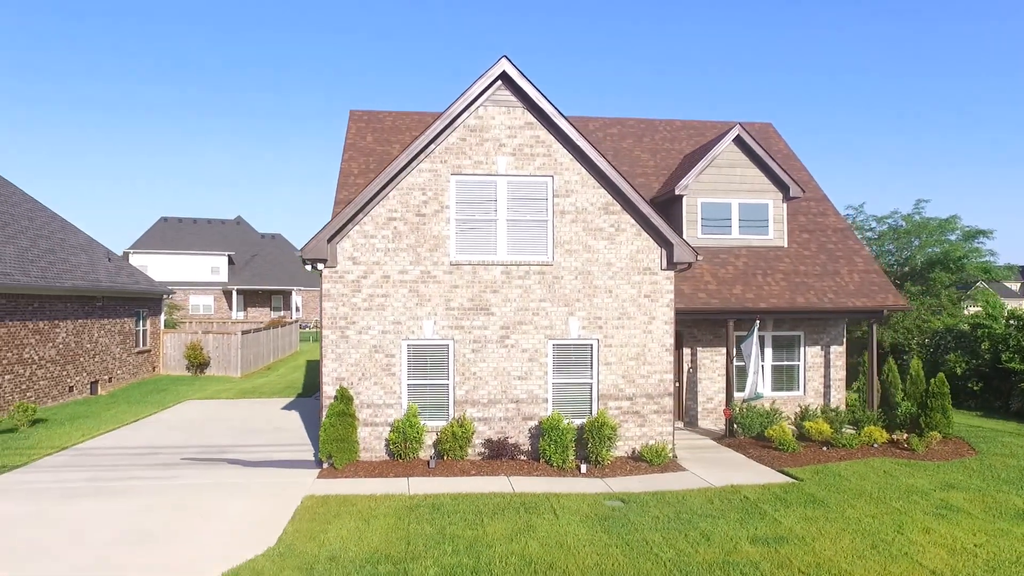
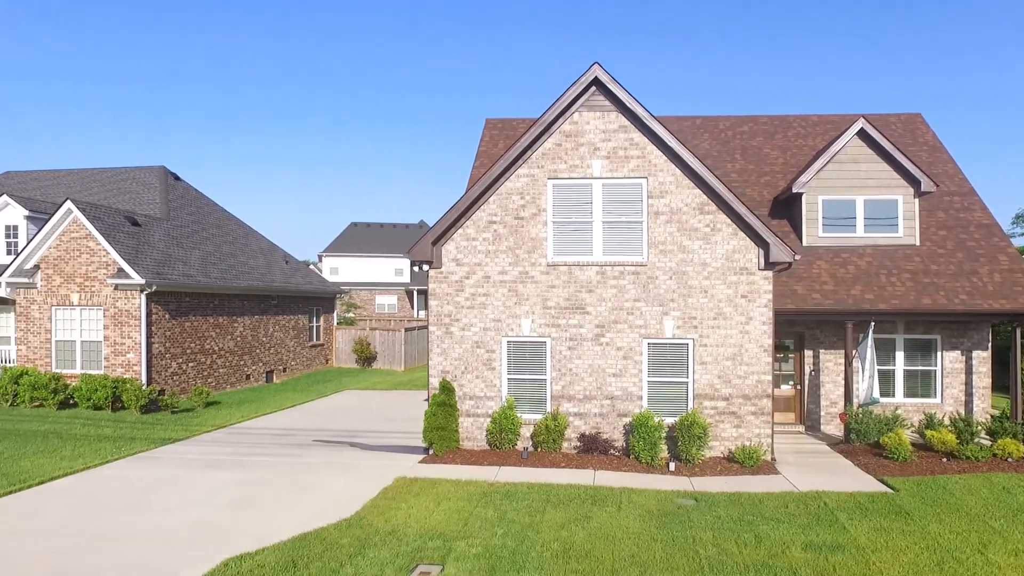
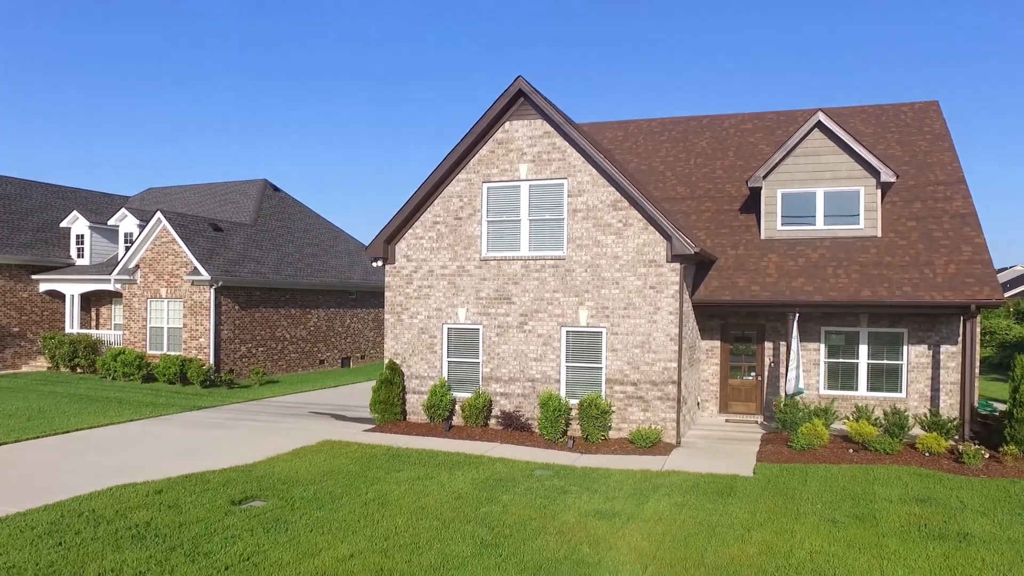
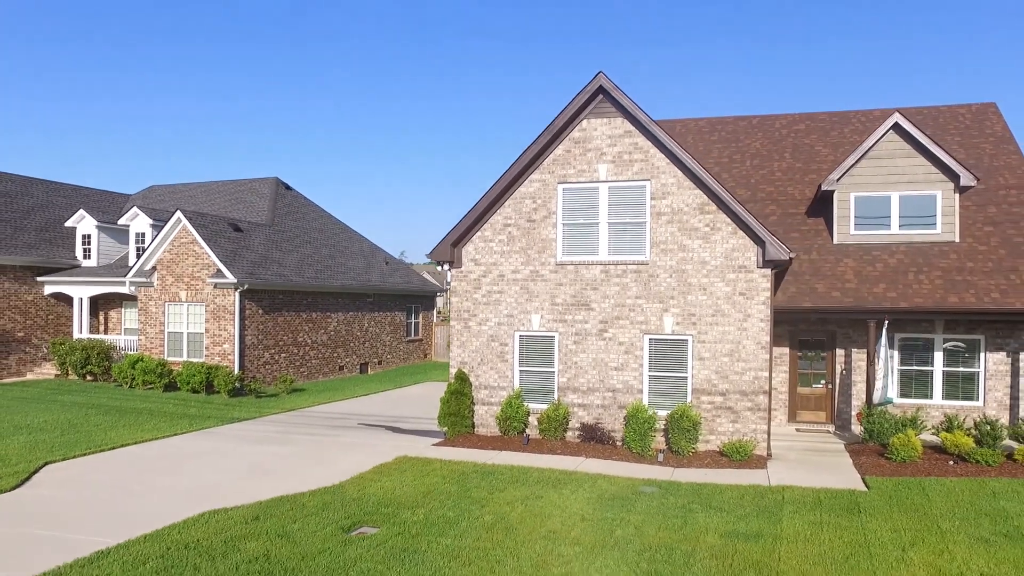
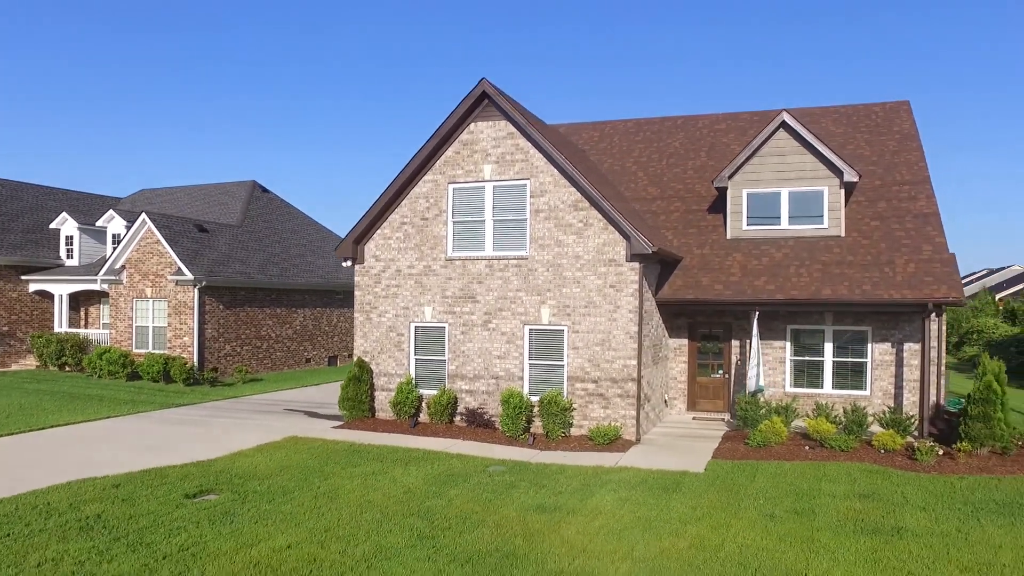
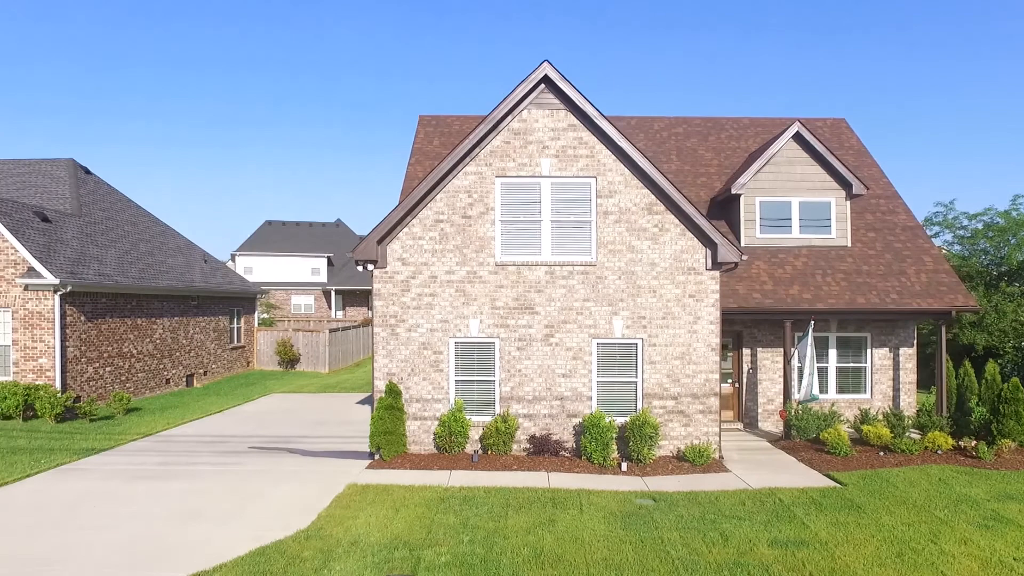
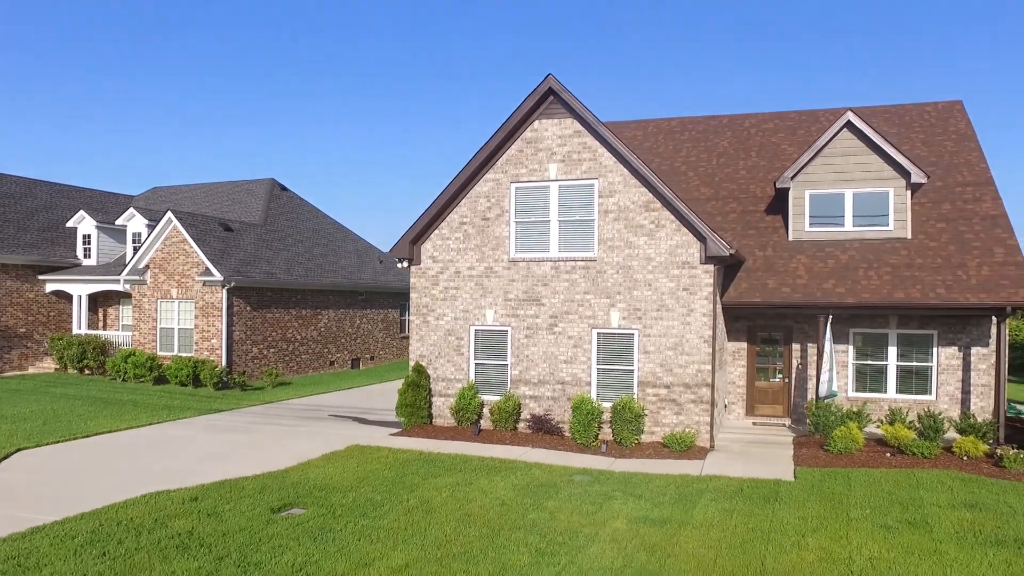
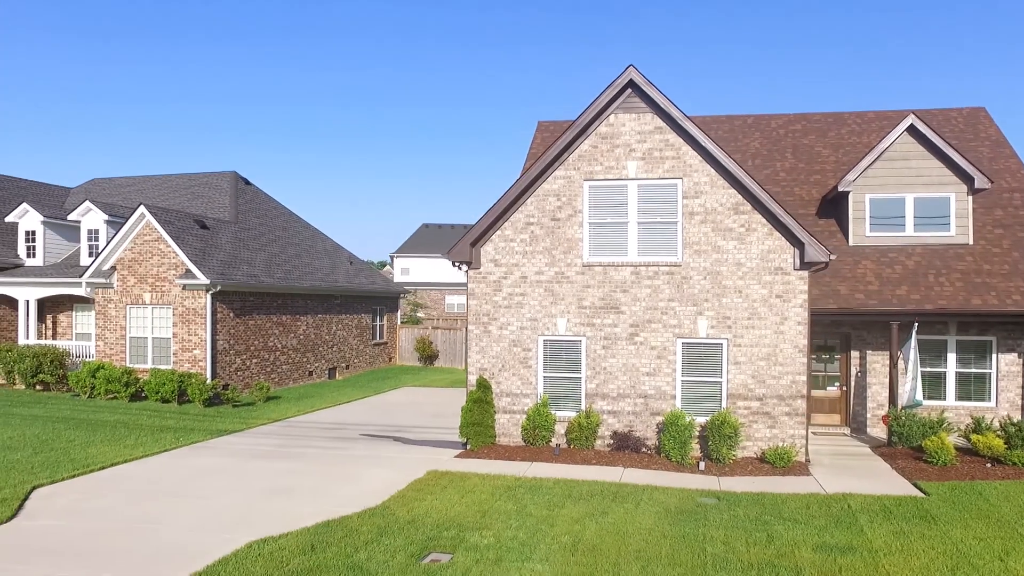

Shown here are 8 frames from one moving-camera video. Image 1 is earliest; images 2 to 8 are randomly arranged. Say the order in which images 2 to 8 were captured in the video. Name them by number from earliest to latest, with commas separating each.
6, 2, 8, 4, 7, 3, 5
